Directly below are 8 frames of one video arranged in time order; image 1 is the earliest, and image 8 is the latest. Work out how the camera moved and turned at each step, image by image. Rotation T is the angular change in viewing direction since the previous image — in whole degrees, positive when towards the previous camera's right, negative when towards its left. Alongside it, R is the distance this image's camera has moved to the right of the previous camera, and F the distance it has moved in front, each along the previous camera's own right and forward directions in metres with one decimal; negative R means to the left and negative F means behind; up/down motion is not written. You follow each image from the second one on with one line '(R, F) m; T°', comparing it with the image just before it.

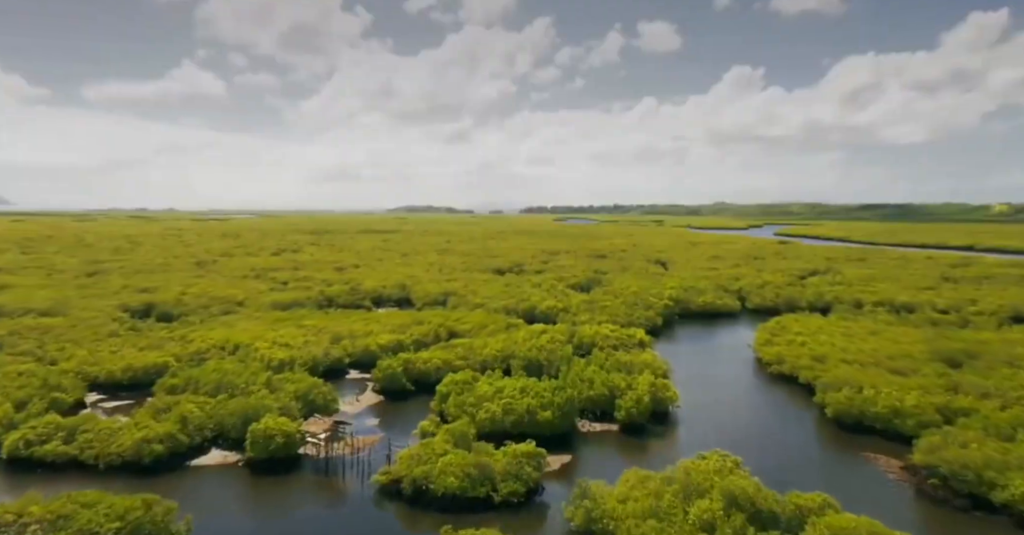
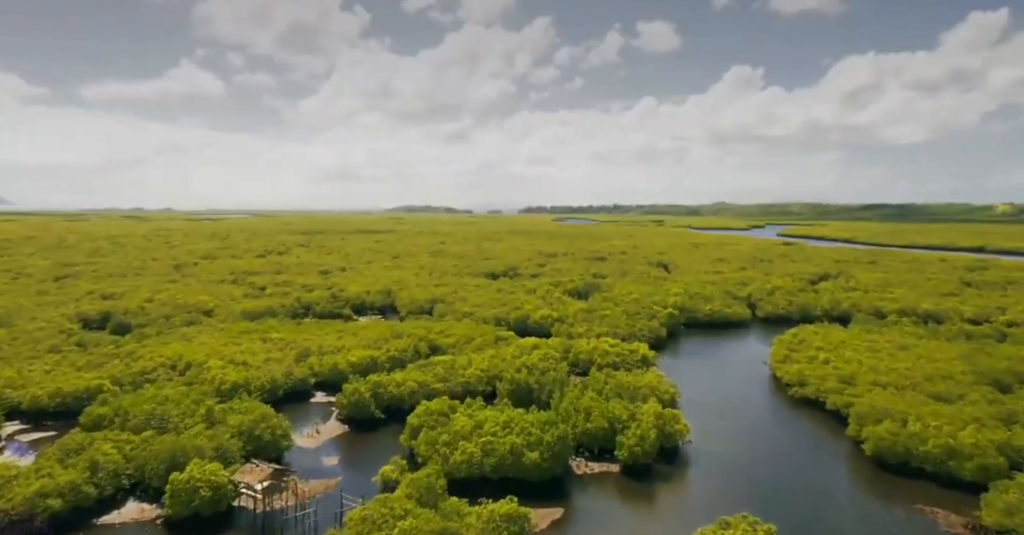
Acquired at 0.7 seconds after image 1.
(+0.7, +5.0) m; 0°
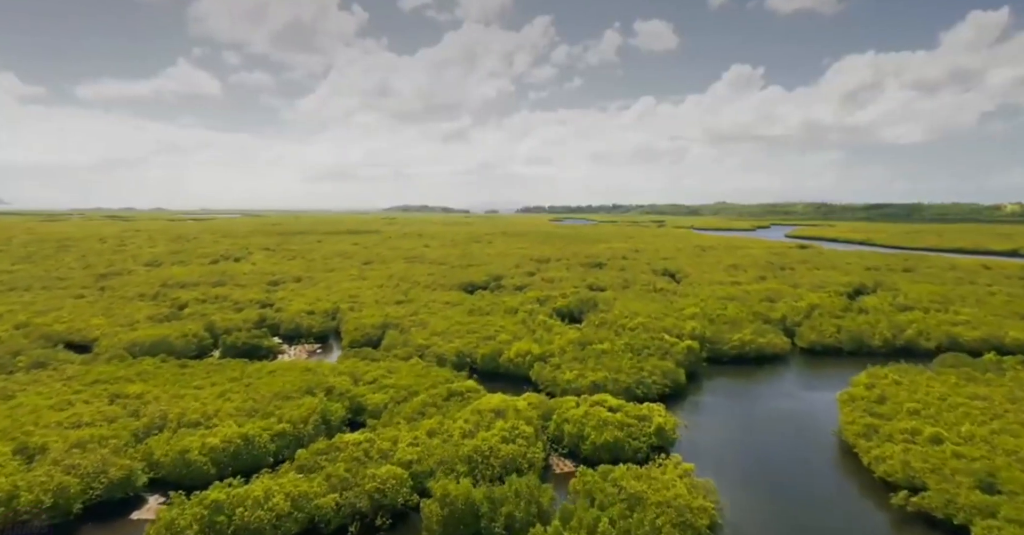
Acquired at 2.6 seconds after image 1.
(+1.9, +13.8) m; 0°
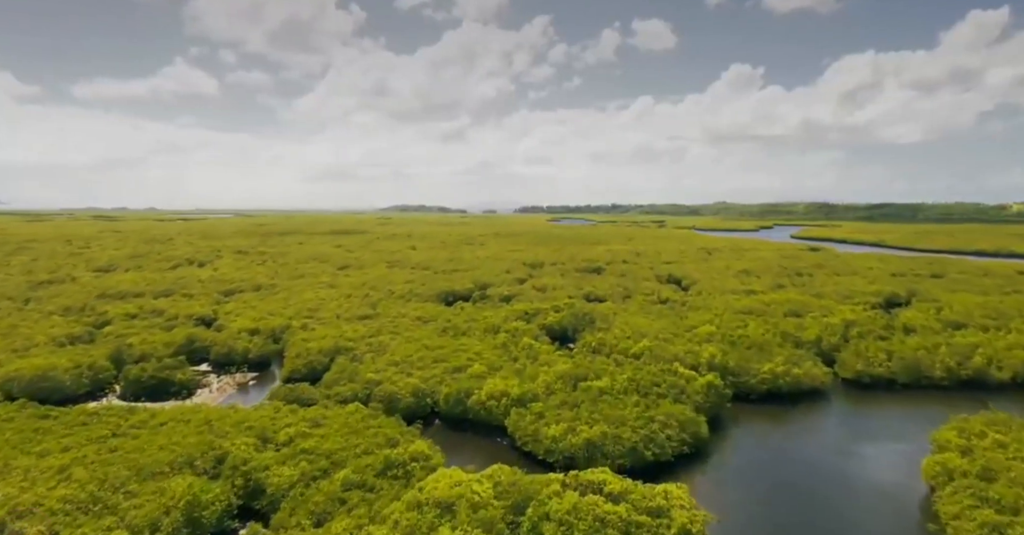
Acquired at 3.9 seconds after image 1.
(+1.3, +9.2) m; 0°
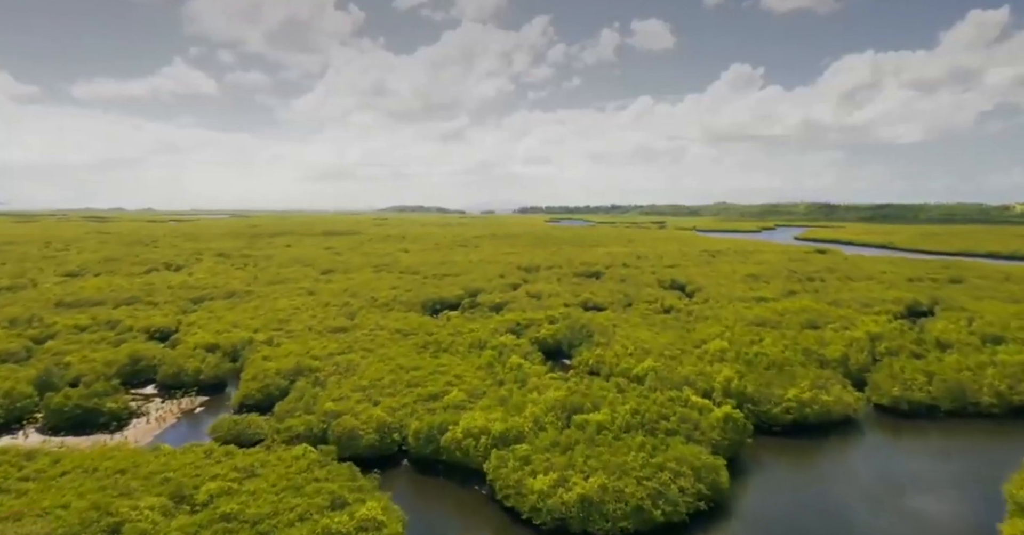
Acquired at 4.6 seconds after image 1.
(+0.7, +5.1) m; 0°
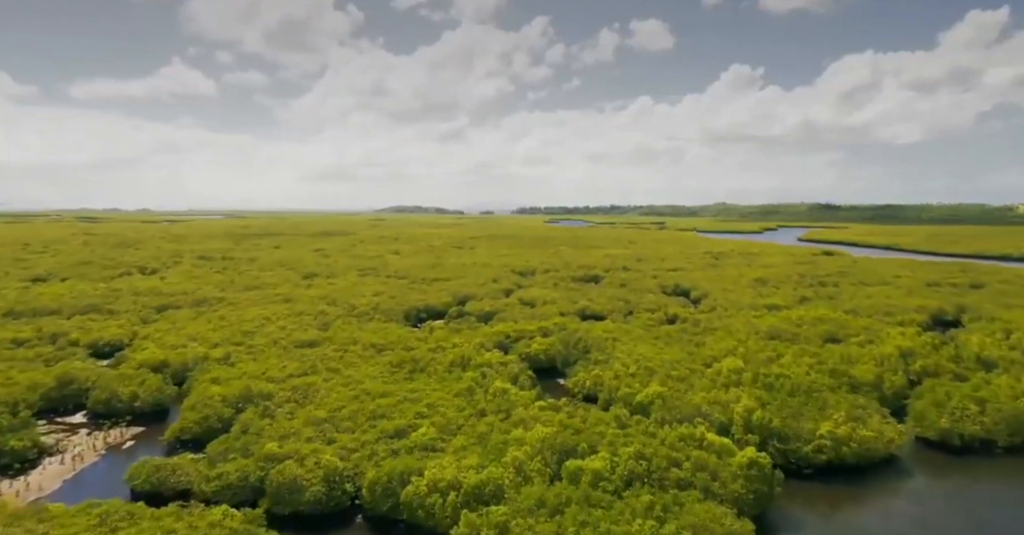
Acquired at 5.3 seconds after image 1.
(+0.7, +5.1) m; 0°
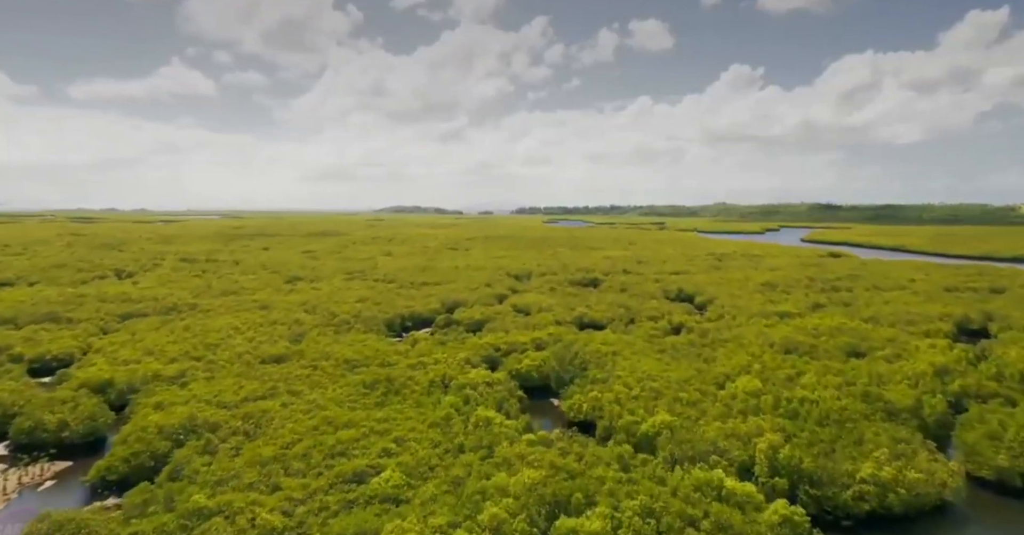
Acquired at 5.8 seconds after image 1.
(+0.6, +4.4) m; 0°
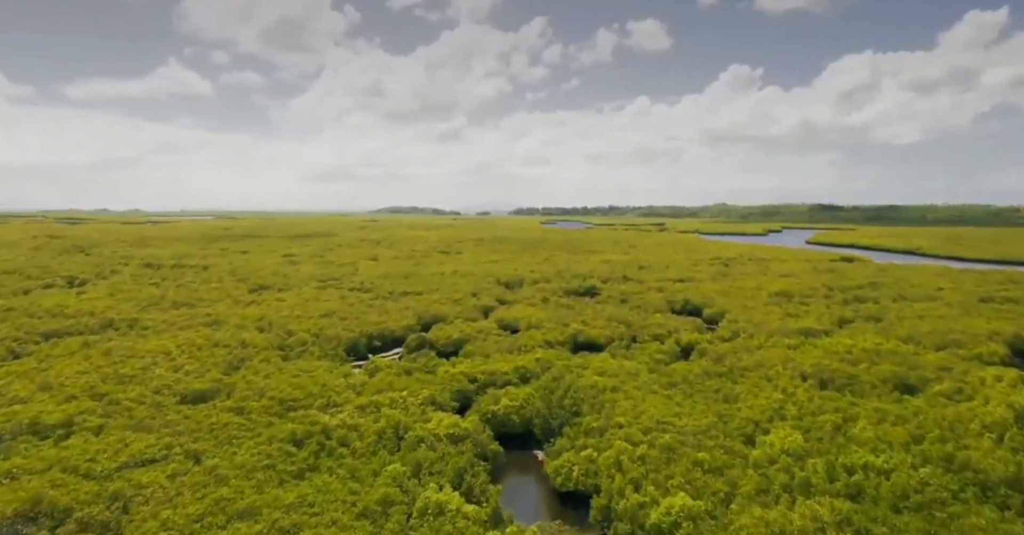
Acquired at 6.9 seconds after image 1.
(+1.1, +7.6) m; 0°
